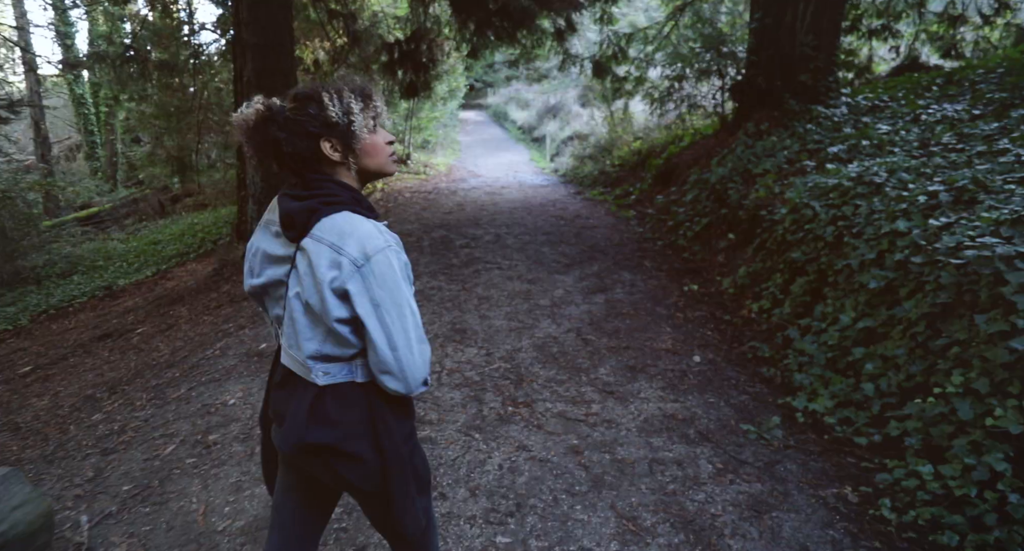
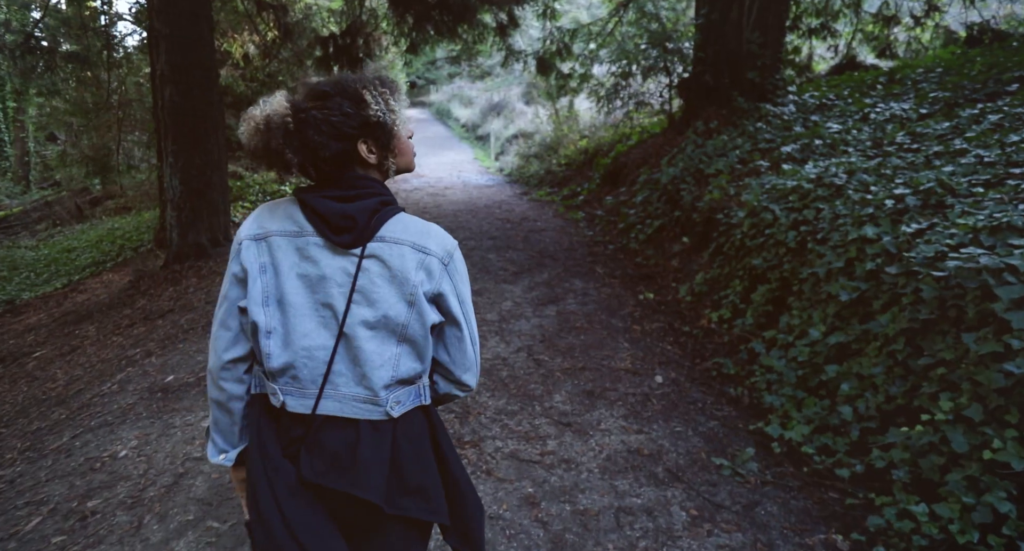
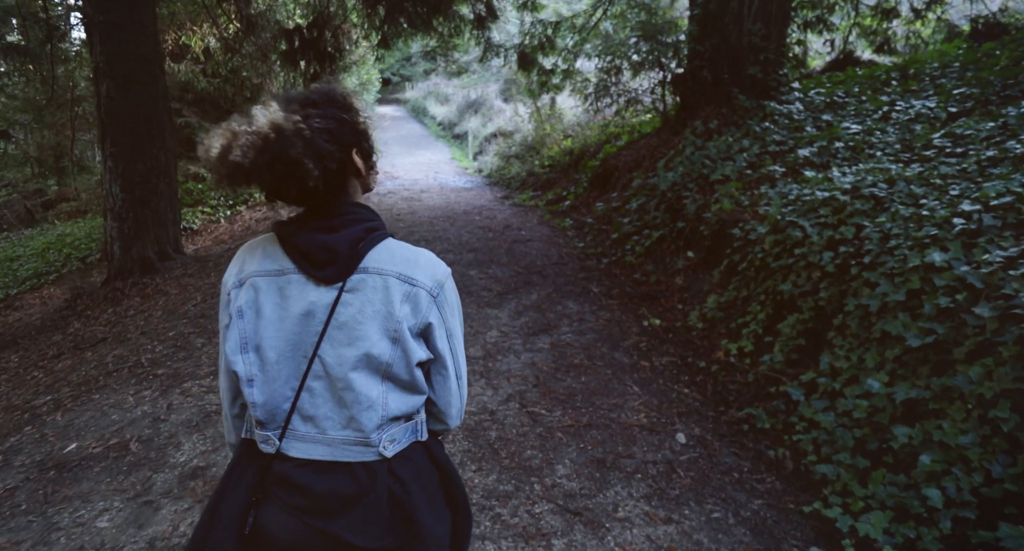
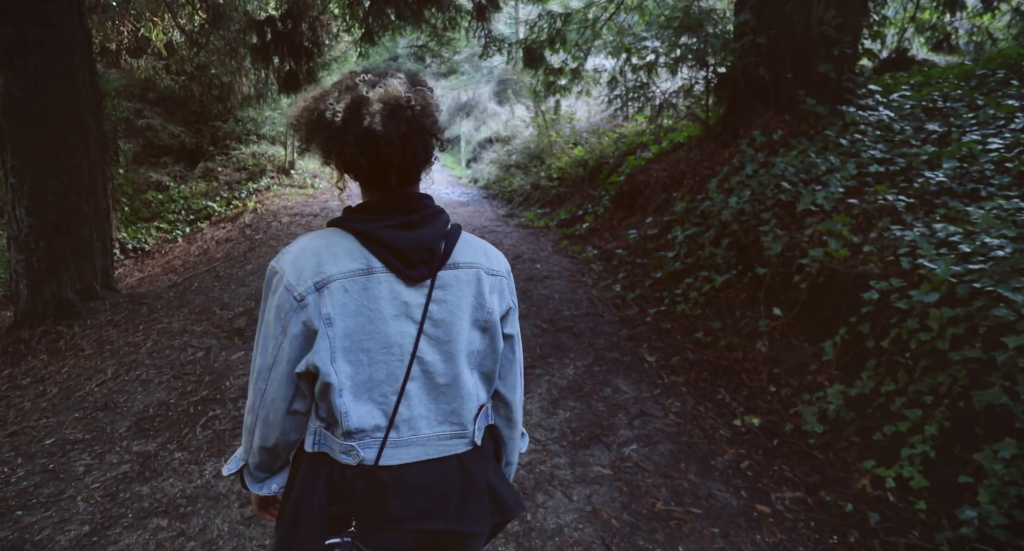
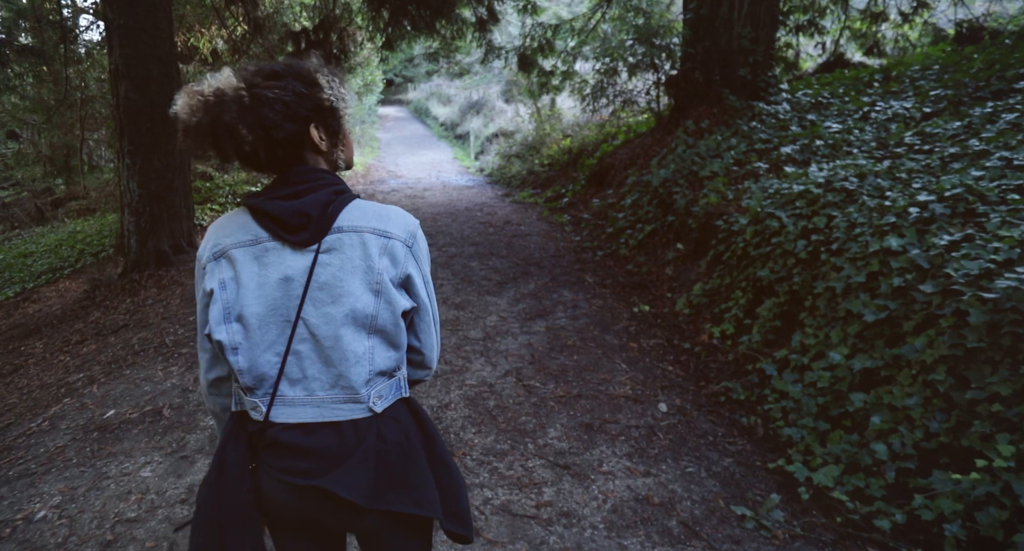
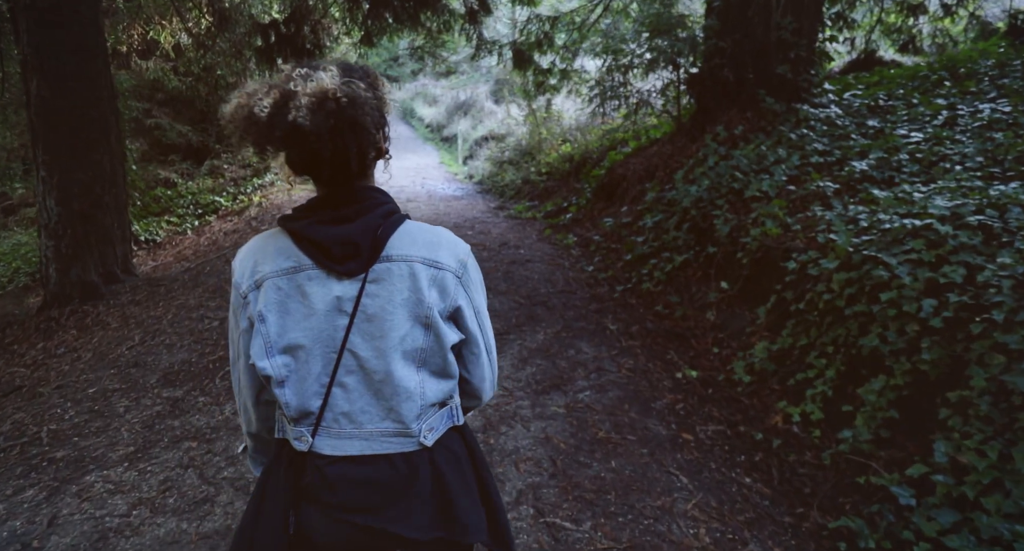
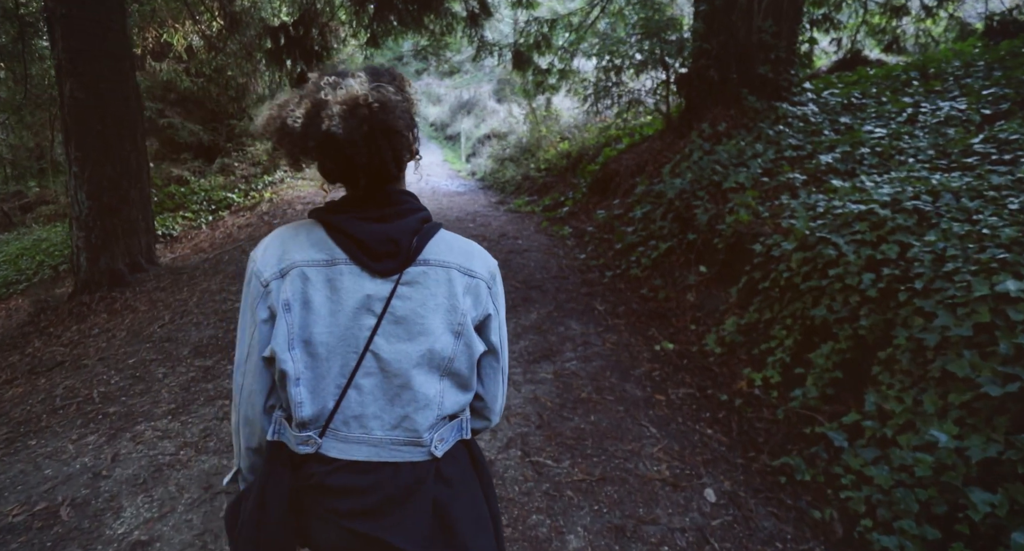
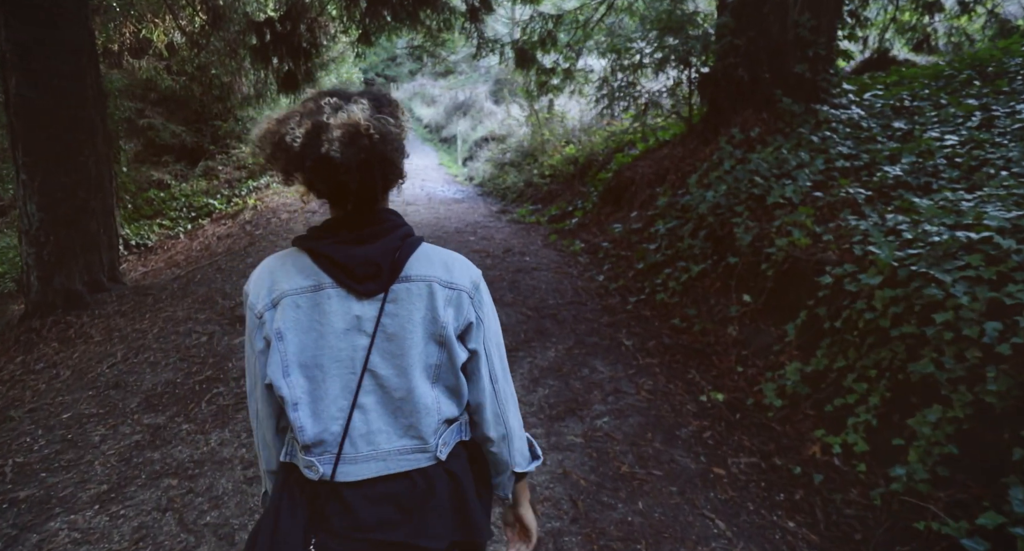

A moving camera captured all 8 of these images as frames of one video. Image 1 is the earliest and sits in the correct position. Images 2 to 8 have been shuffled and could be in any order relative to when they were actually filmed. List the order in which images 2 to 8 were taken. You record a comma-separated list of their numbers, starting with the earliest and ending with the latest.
2, 5, 3, 7, 6, 8, 4
